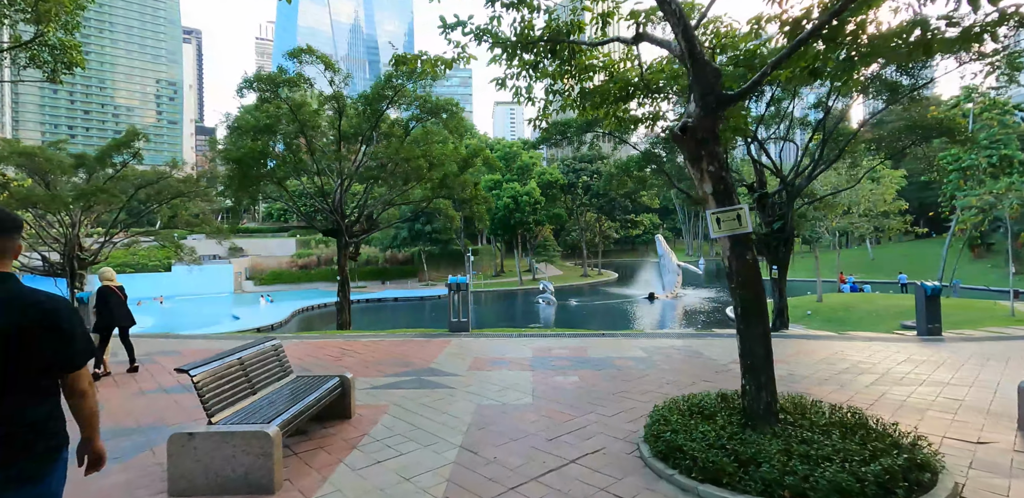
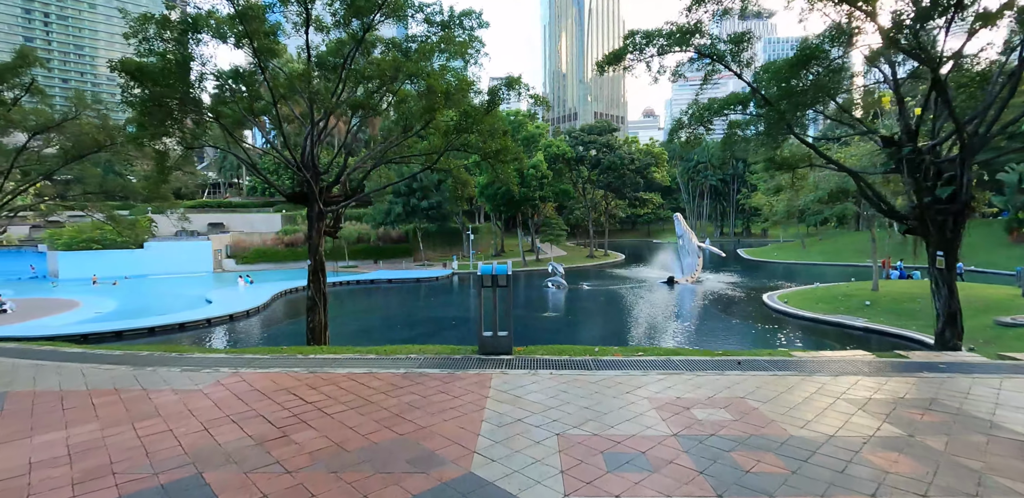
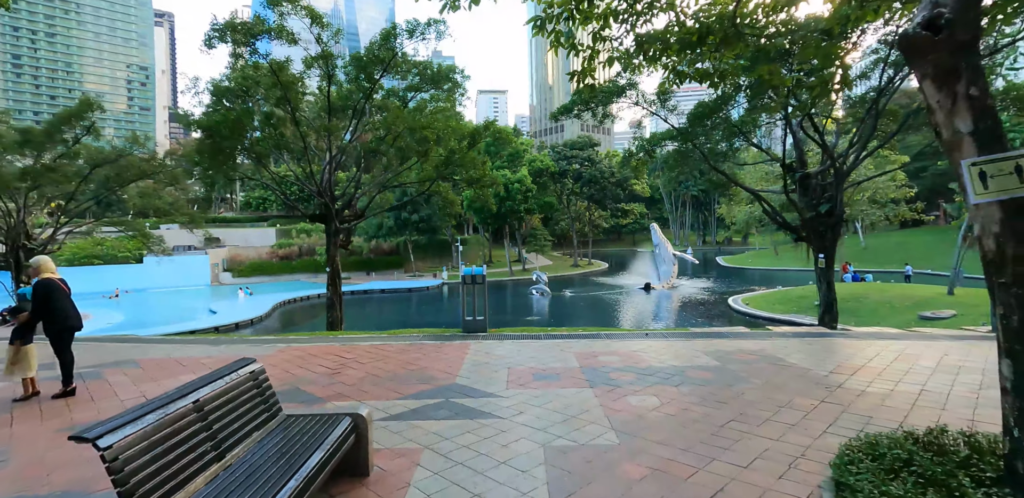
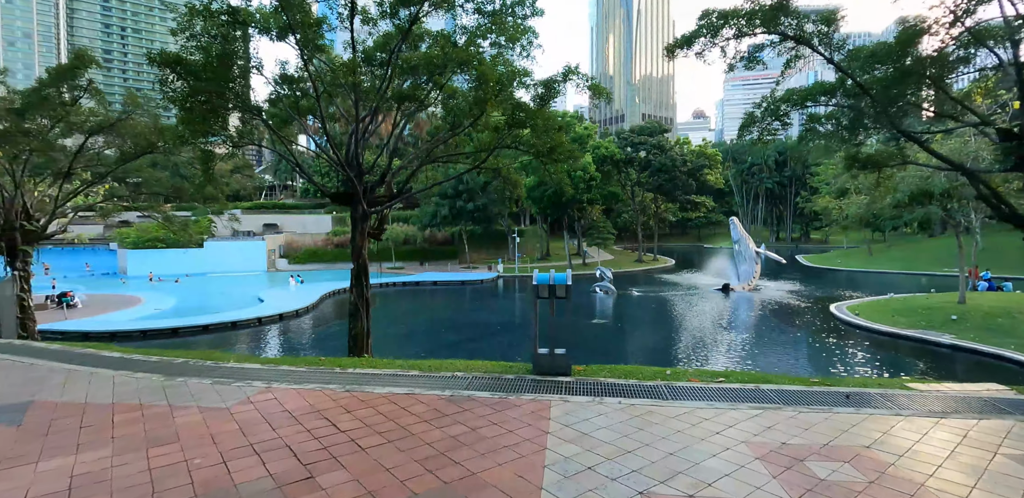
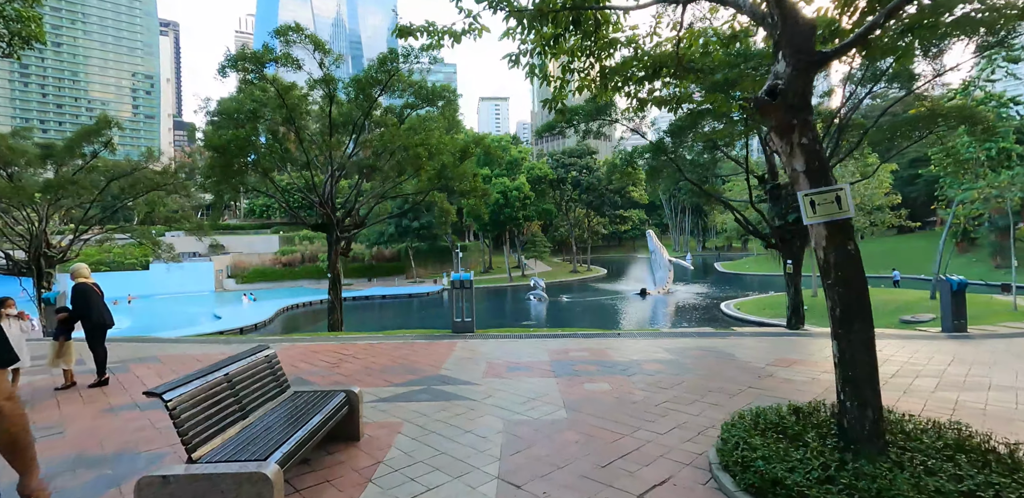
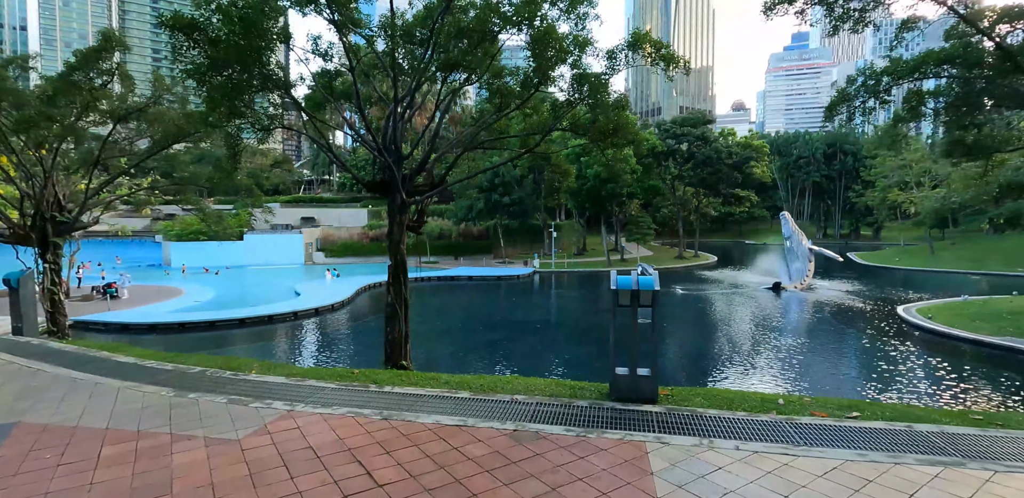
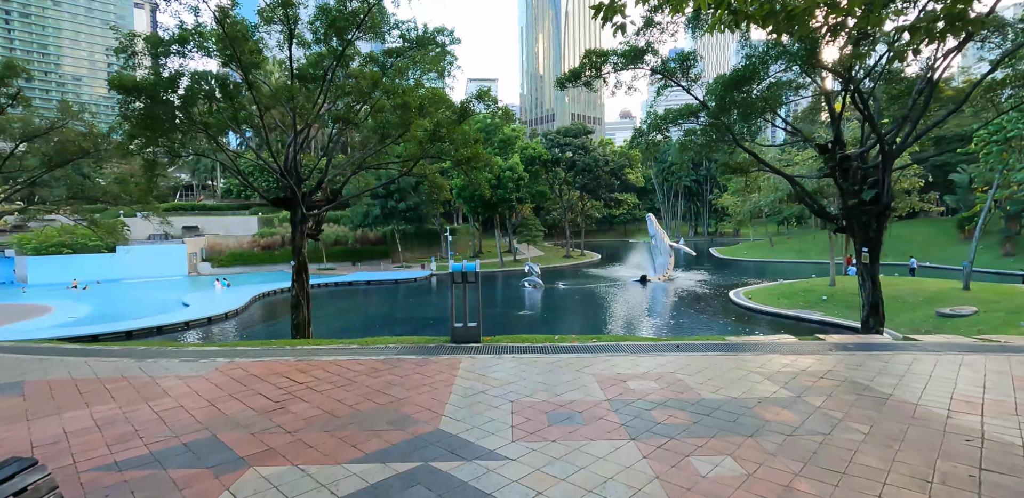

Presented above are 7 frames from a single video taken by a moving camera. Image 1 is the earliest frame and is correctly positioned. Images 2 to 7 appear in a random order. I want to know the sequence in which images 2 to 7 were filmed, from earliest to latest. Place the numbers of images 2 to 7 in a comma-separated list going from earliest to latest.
5, 3, 7, 2, 4, 6
